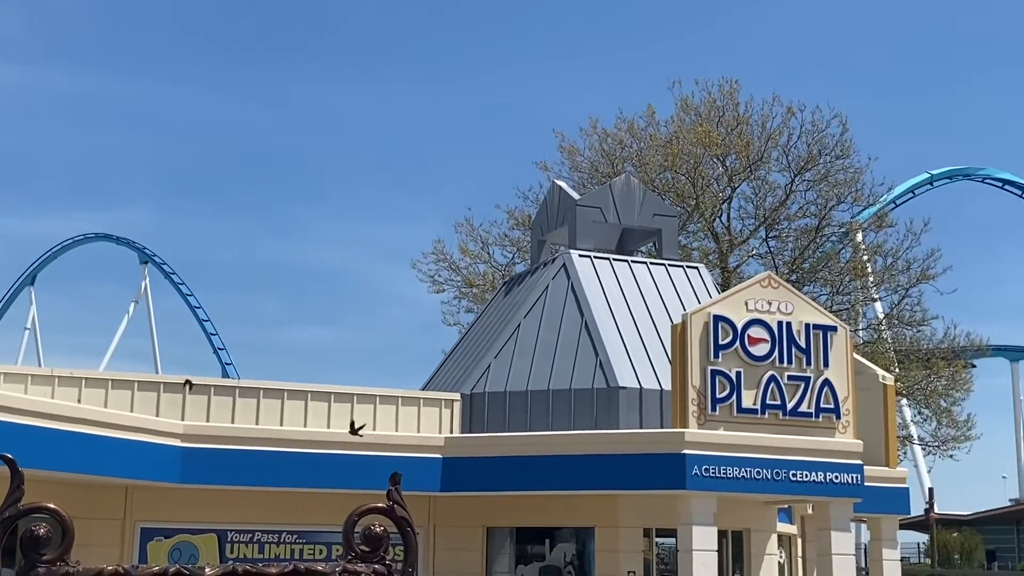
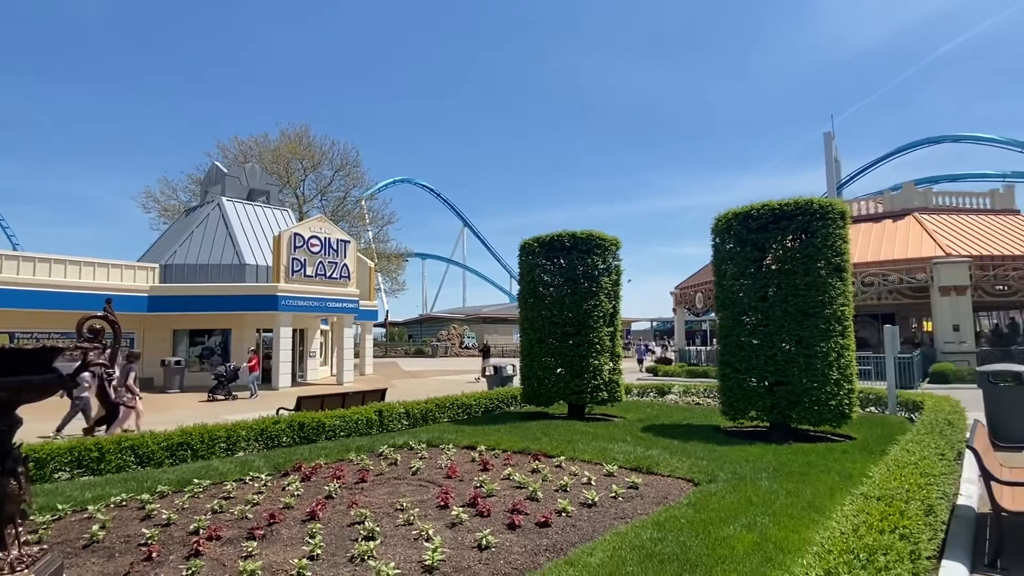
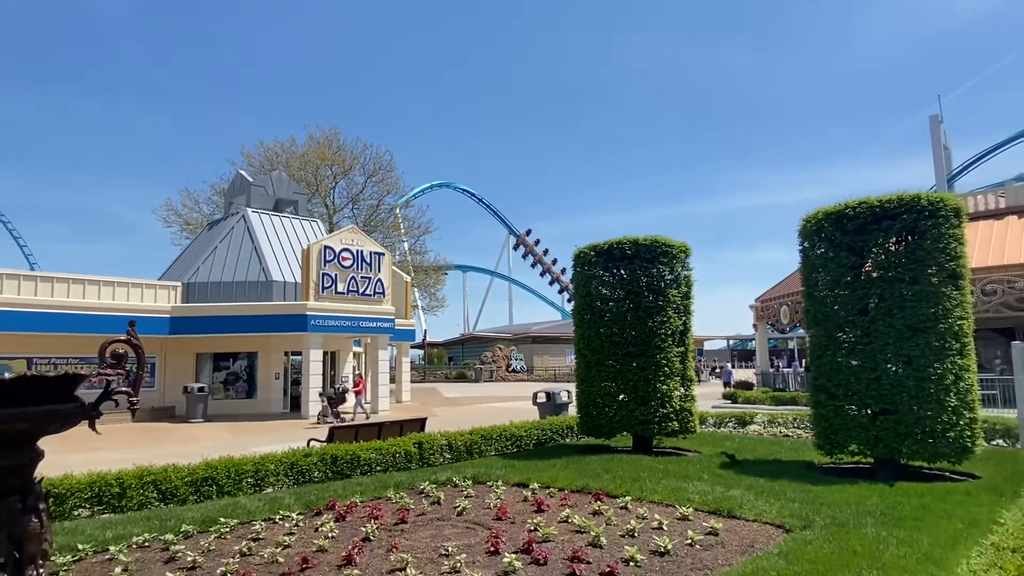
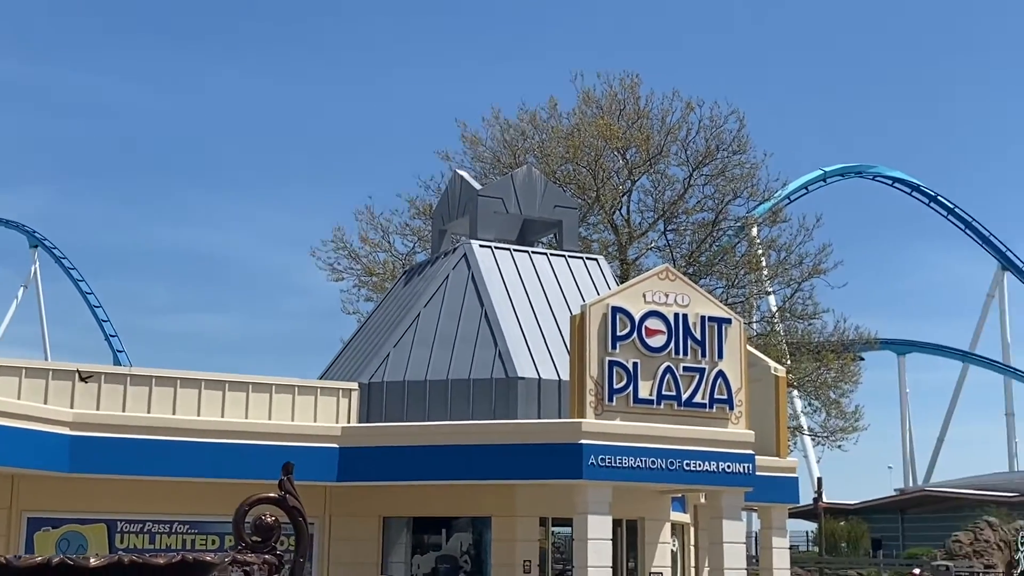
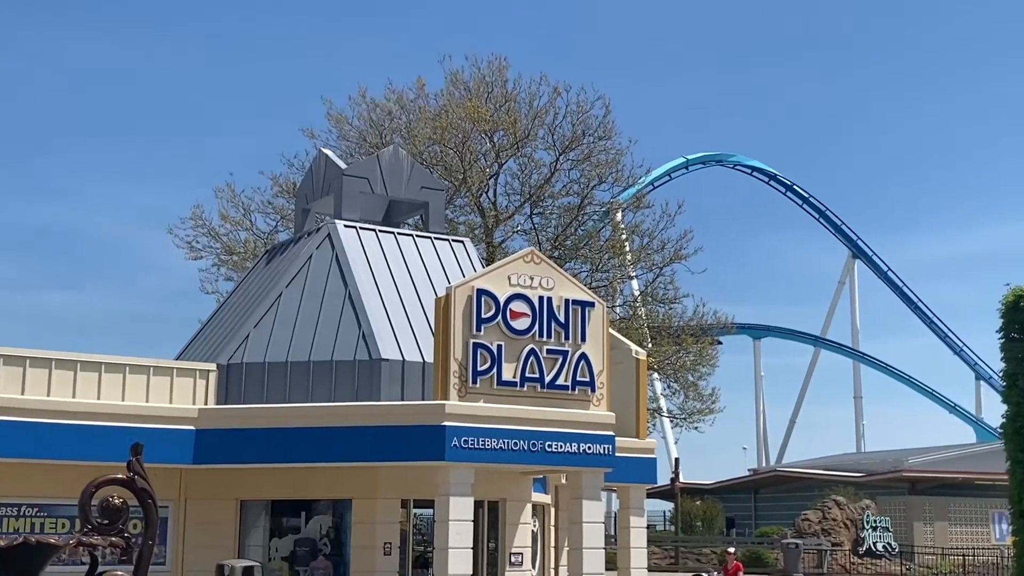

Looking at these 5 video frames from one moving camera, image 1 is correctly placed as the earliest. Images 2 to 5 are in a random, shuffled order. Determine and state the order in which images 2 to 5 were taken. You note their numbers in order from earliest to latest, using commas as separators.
4, 5, 3, 2
